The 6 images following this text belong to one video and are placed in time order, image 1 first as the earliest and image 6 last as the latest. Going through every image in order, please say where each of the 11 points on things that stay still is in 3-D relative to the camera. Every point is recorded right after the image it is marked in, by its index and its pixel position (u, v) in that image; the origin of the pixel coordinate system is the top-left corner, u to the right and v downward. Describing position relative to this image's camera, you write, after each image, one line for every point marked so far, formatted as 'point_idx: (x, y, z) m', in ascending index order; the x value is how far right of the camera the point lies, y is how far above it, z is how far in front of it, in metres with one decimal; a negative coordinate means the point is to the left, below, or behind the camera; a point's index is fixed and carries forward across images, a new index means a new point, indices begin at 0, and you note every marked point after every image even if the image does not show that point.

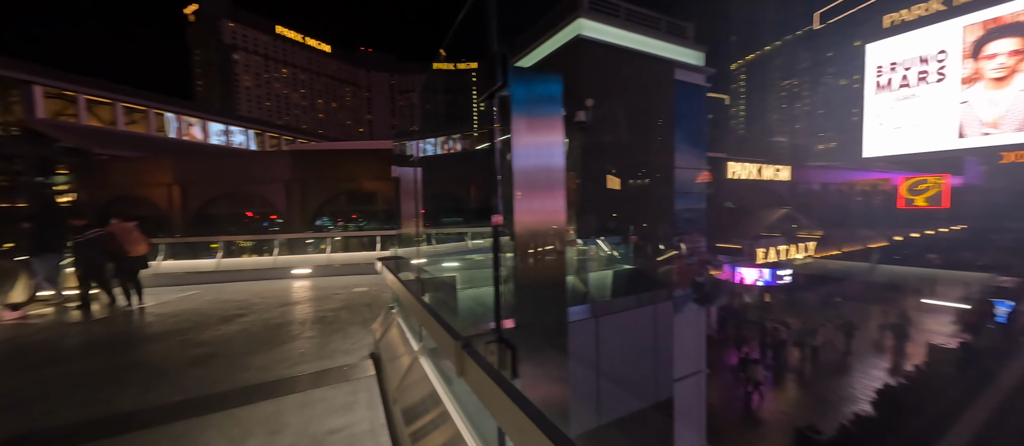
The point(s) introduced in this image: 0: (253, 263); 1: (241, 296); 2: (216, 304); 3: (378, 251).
0: (-6.5, -1.1, +9.2) m
1: (-5.1, -1.4, +6.9) m
2: (-5.1, -1.4, +6.4) m
3: (-3.5, -0.8, +9.8) m
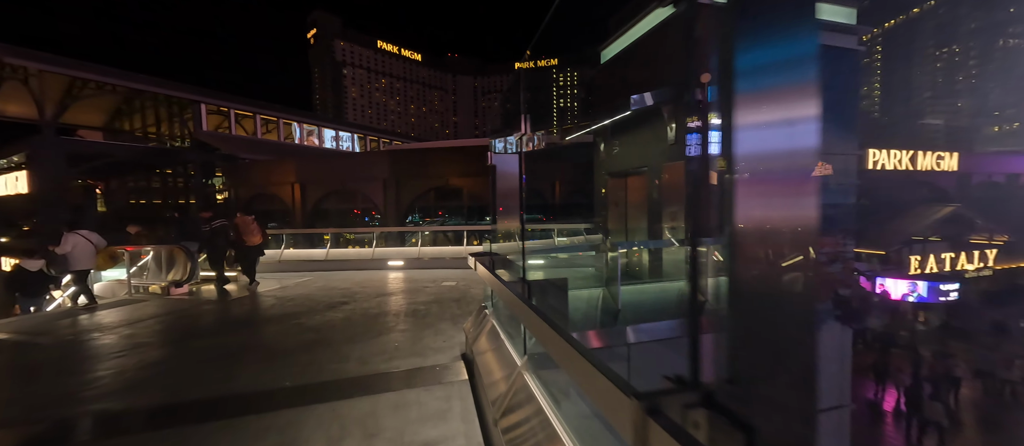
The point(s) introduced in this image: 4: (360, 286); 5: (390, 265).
0: (-4.2, -0.9, +9.9) m
1: (-3.4, -1.3, +7.4) m
2: (-3.5, -1.3, +6.9) m
3: (-1.2, -0.7, +9.9) m
4: (-2.9, -1.3, +7.1) m
5: (-3.1, -1.1, +9.4) m
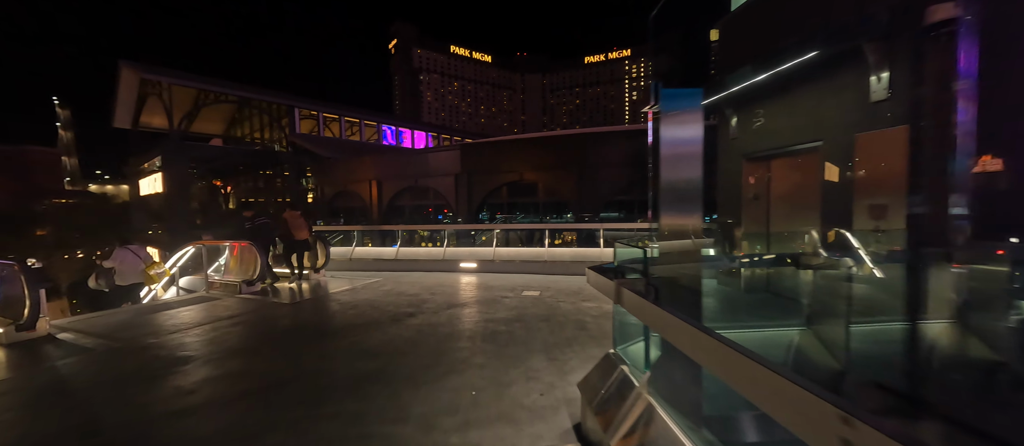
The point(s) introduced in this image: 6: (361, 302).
0: (-2.2, -0.8, +9.2) m
1: (-1.8, -1.2, +6.5) m
2: (-2.0, -1.2, +6.1) m
3: (+0.9, -0.6, +8.7) m
4: (-1.4, -1.2, +6.2) m
5: (-1.1, -1.0, +8.4) m
6: (-2.4, -1.3, +5.9) m
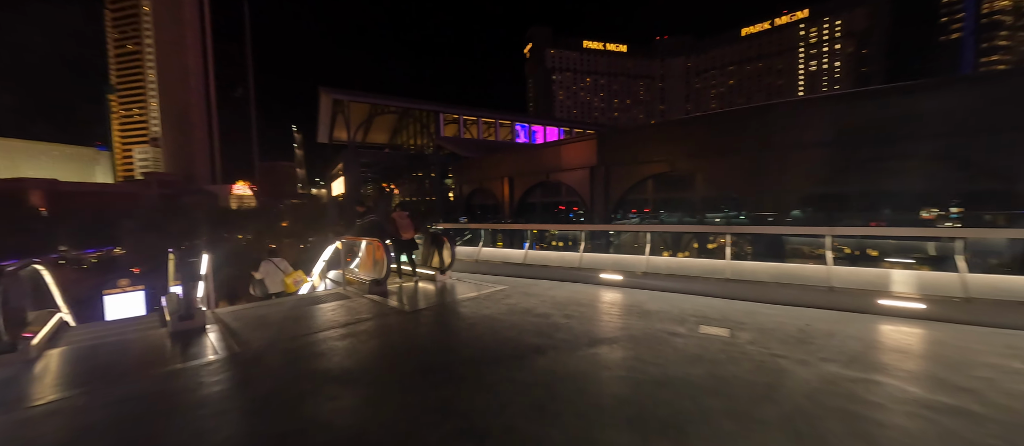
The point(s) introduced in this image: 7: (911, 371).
0: (+1.0, -0.8, +7.9) m
1: (+0.4, -1.2, +5.2) m
2: (0.0, -1.2, +4.9) m
3: (+3.6, -0.6, +6.3) m
4: (+0.7, -1.2, +4.8) m
5: (+1.7, -1.0, +6.8) m
6: (-0.4, -1.3, +4.9) m
7: (+3.3, -1.2, +3.0) m
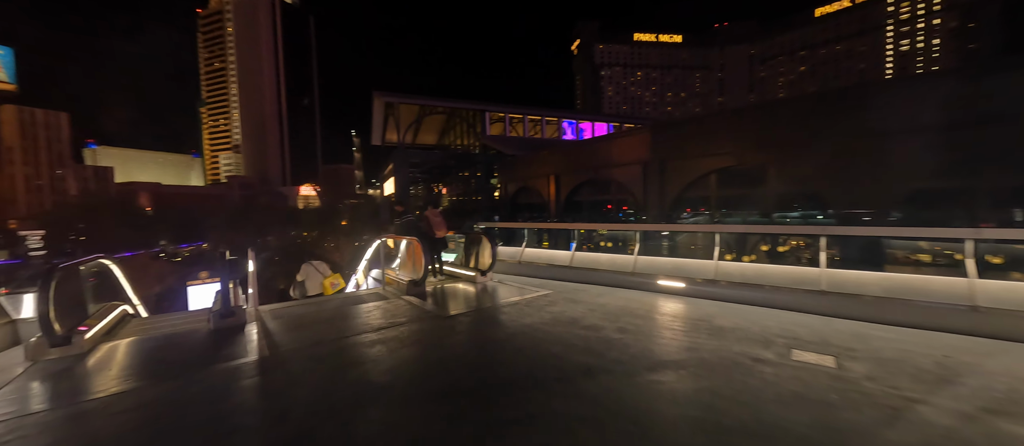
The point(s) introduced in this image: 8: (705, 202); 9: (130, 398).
0: (+1.9, -0.8, +7.2) m
1: (+1.0, -1.2, +4.6) m
2: (+0.6, -1.2, +4.3) m
3: (+4.3, -0.6, +5.3) m
4: (+1.2, -1.2, +4.1) m
5: (+2.4, -1.0, +6.0) m
6: (+0.1, -1.3, +4.4) m
7: (+3.5, -1.2, +2.1) m
8: (+10.3, +1.2, +20.0) m
9: (-3.4, -1.5, +3.2) m
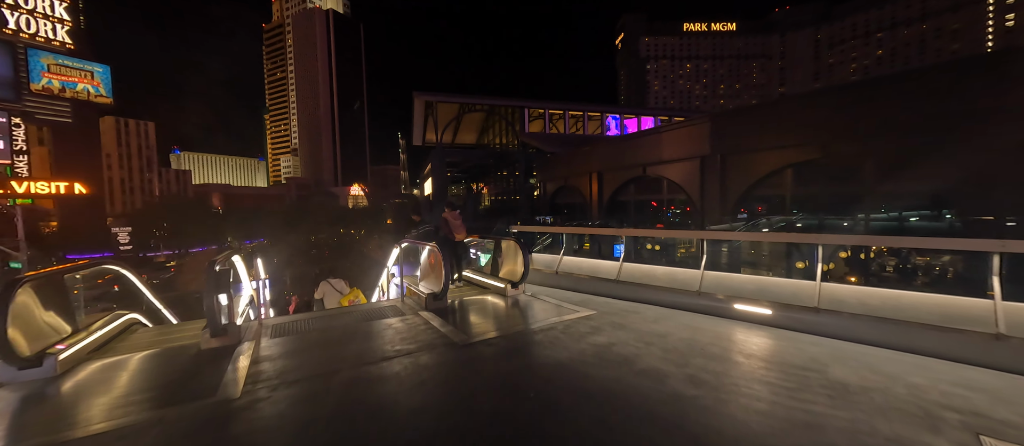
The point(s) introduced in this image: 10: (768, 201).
0: (+2.5, -0.9, +6.0) m
1: (+1.3, -1.3, +3.6) m
2: (+0.9, -1.3, +3.3) m
3: (+4.7, -0.7, +3.9) m
4: (+1.4, -1.3, +3.1) m
5: (+2.9, -1.1, +4.8) m
6: (+0.4, -1.3, +3.4) m
7: (+3.5, -1.3, +0.7) m
8: (+12.3, +1.1, +17.8) m
9: (-3.2, -1.6, +2.6) m
10: (+12.1, +1.0, +18.2) m
